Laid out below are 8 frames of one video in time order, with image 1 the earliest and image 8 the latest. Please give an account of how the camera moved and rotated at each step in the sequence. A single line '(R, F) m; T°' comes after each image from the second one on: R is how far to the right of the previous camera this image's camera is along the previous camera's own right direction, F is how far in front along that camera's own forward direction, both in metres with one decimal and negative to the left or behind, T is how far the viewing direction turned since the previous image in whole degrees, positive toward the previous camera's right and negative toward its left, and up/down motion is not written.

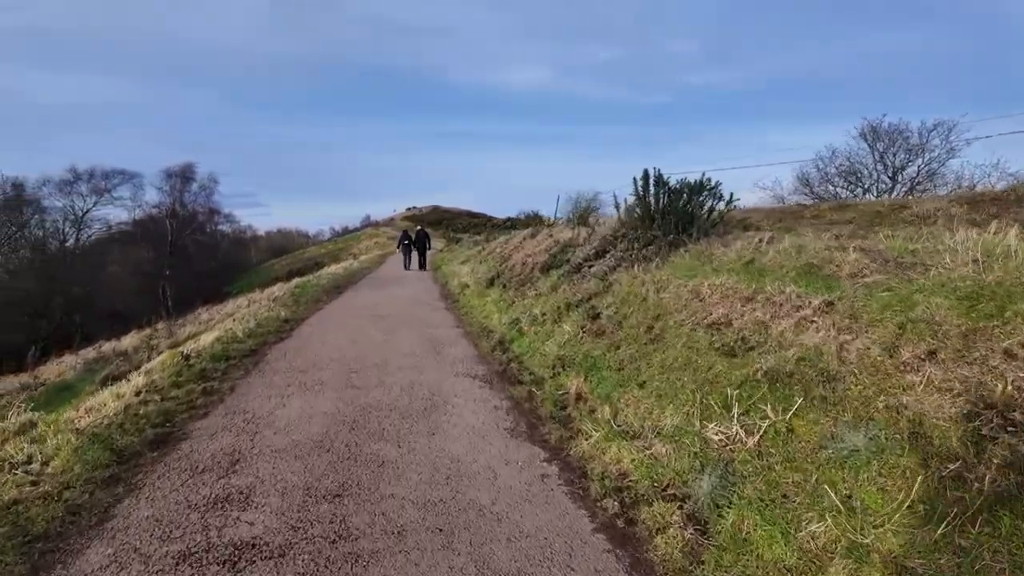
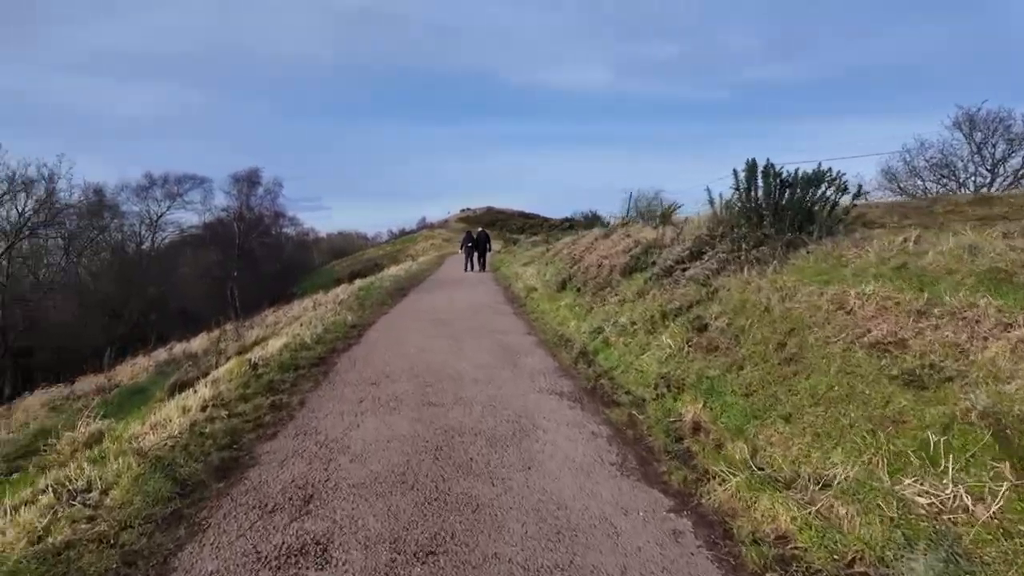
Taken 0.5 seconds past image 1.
(-0.5, +0.9) m; -5°
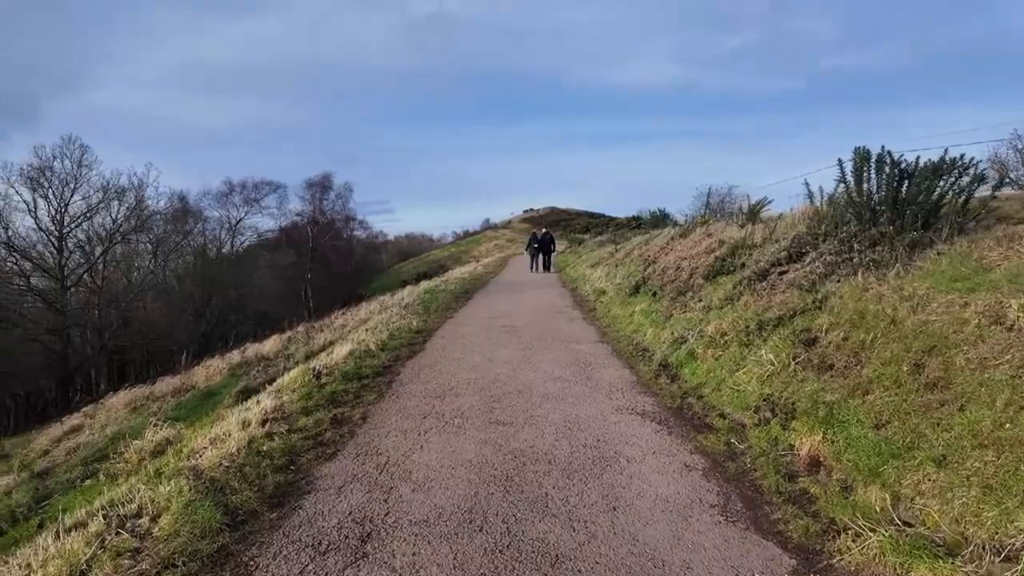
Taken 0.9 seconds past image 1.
(-0.1, +0.7) m; -6°
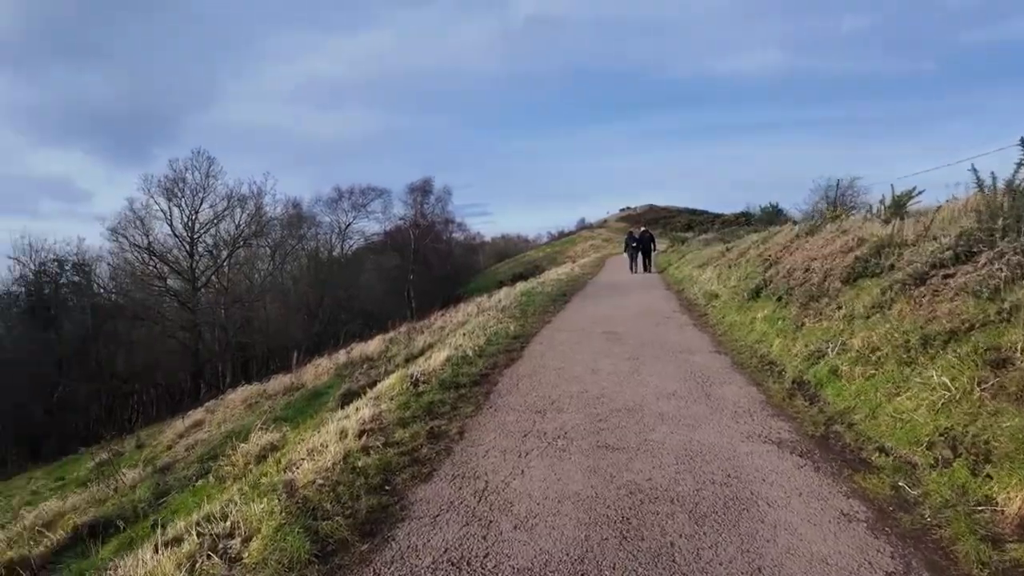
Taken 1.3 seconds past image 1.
(-0.1, +0.6) m; -9°
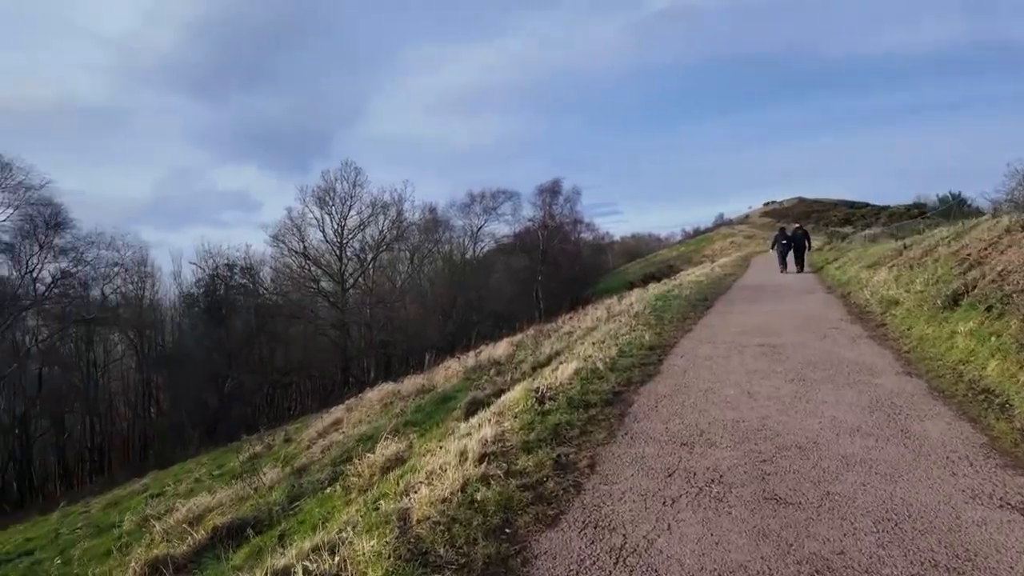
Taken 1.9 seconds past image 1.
(-0.1, +0.8) m; -12°
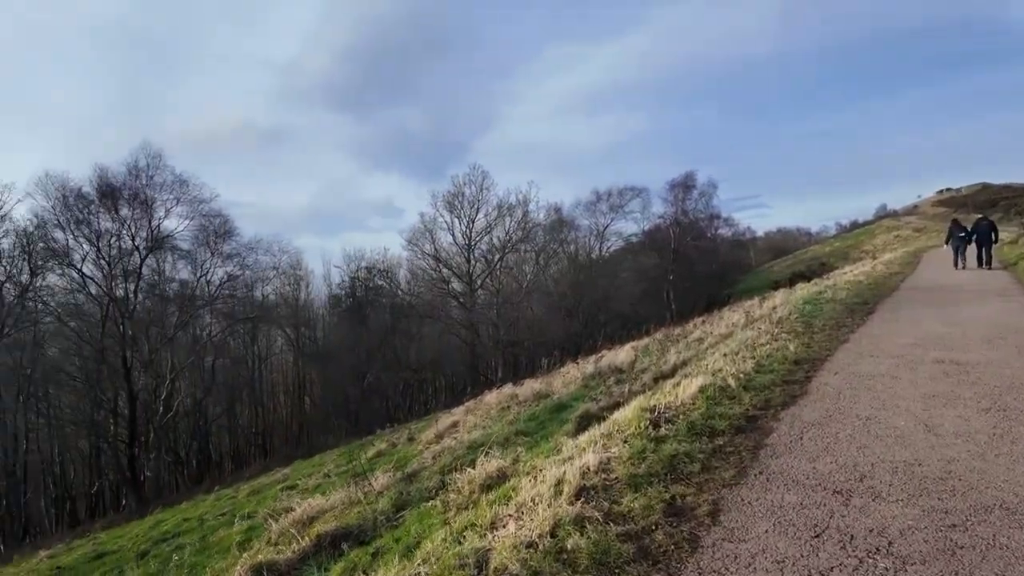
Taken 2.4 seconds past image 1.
(+0.2, +0.8) m; -13°
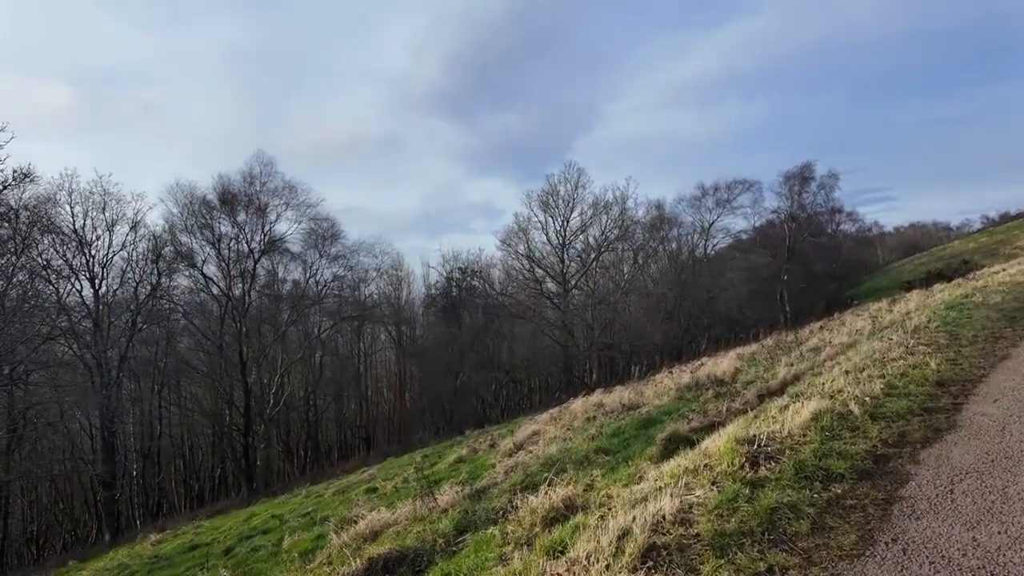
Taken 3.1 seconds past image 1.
(+0.3, +0.9) m; -10°
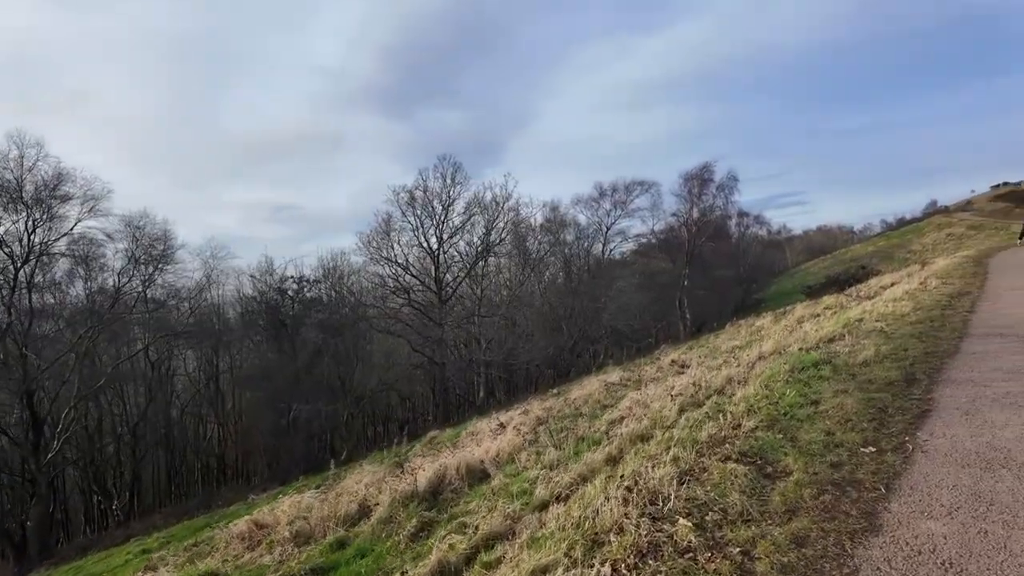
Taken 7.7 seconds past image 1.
(+4.9, +5.3) m; +6°
